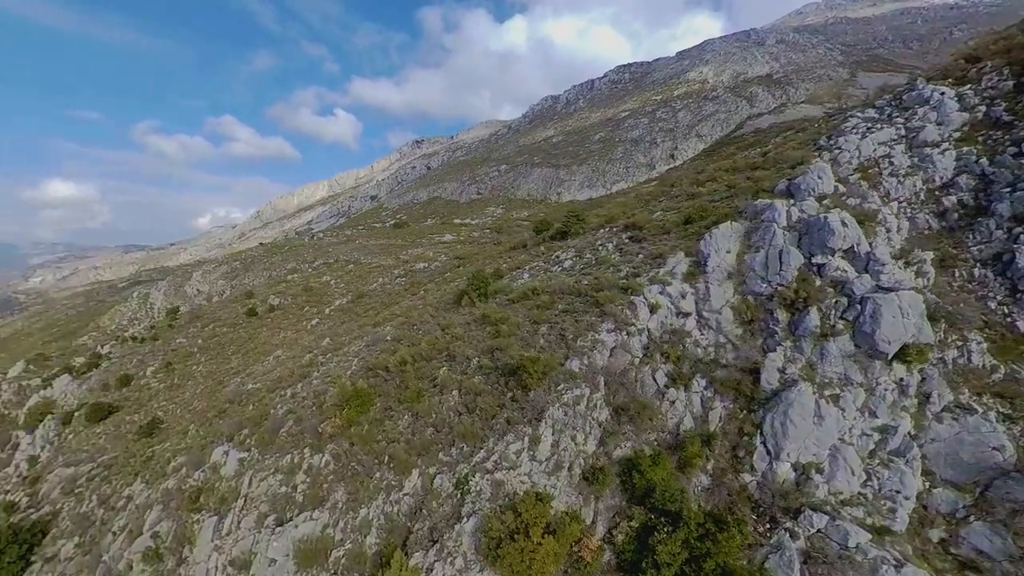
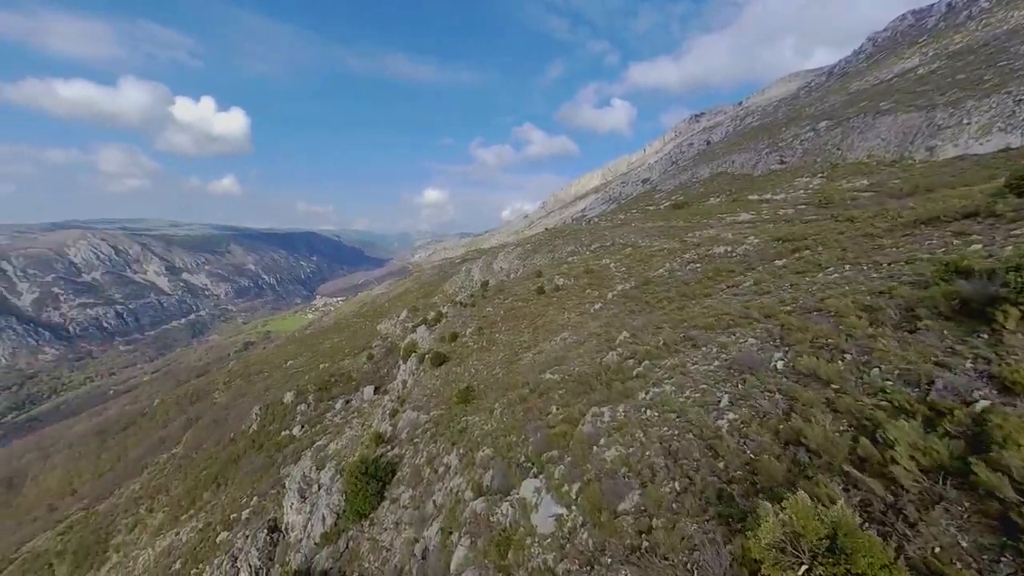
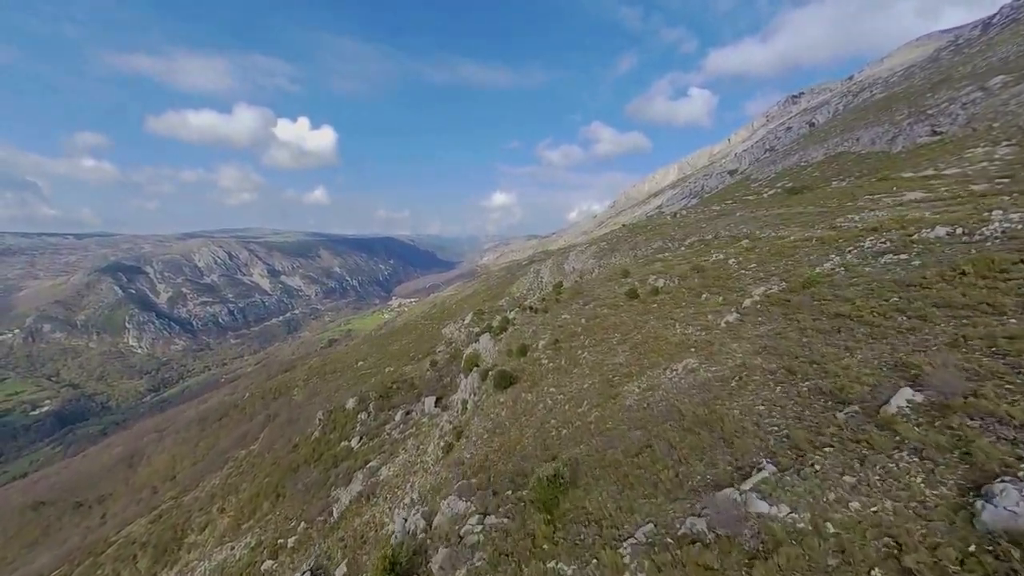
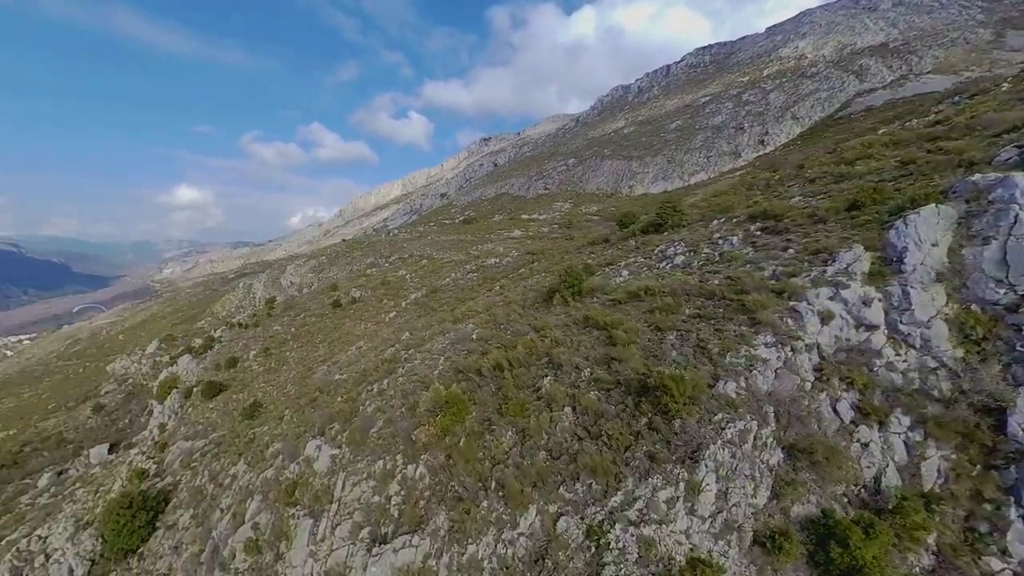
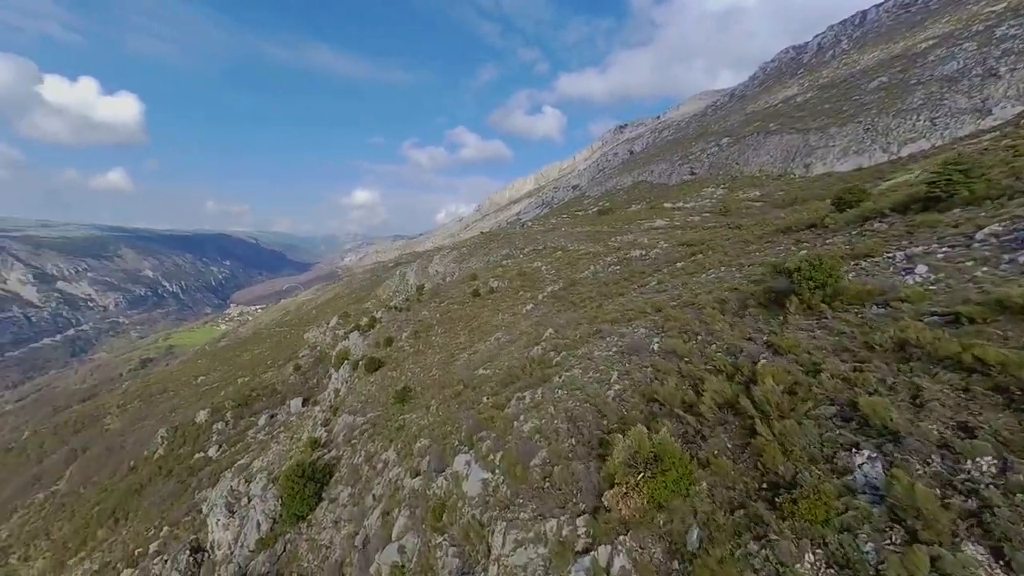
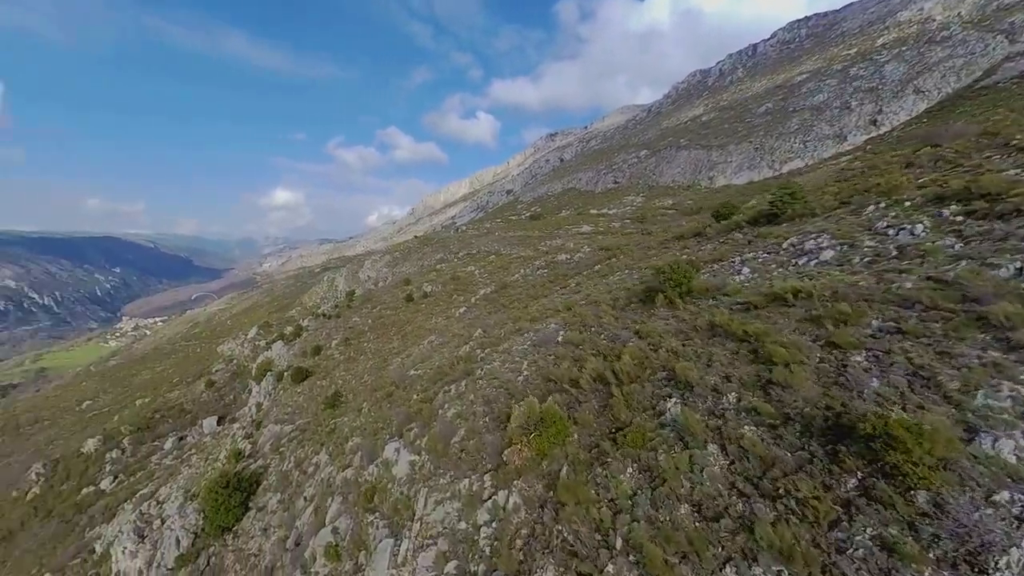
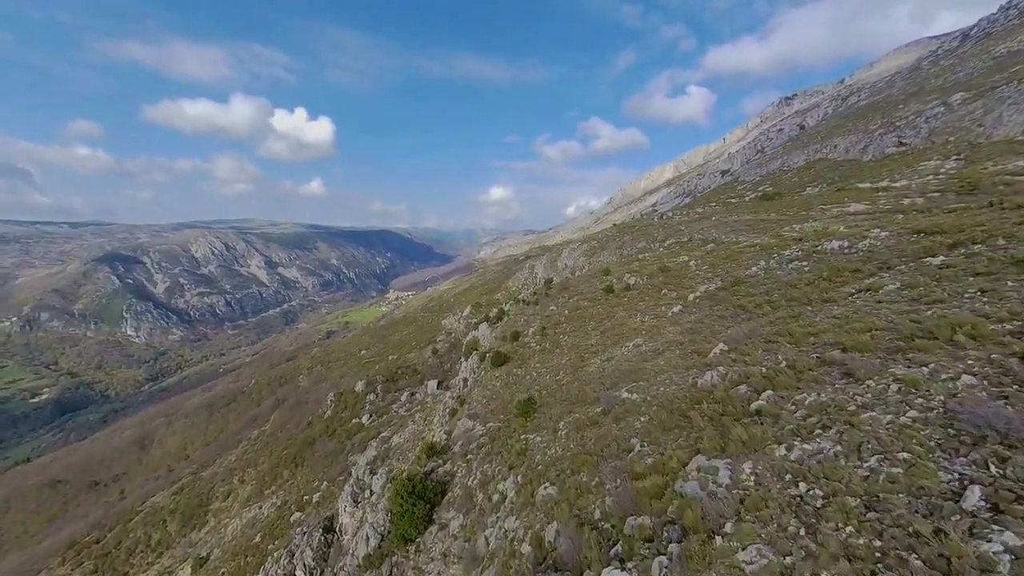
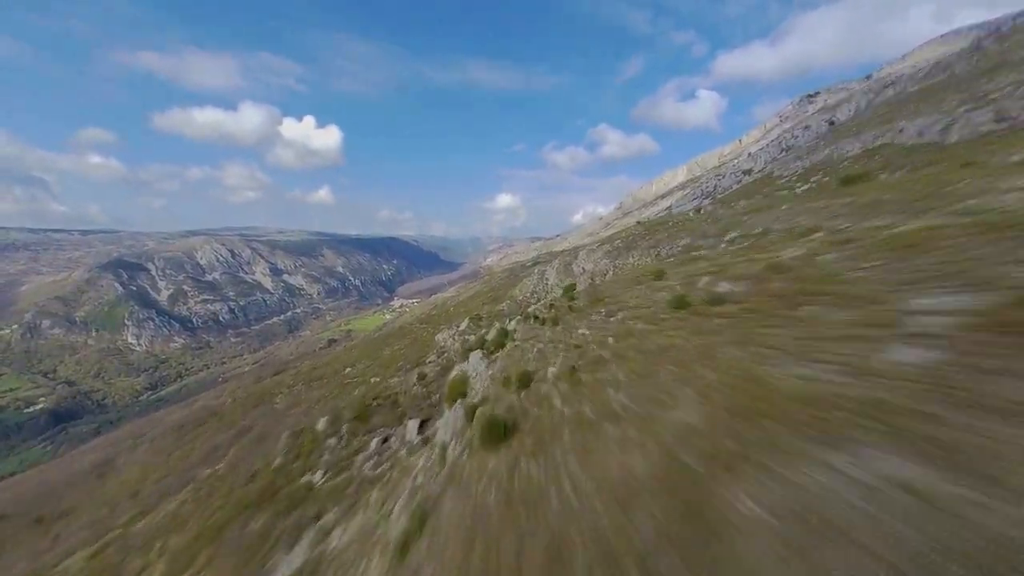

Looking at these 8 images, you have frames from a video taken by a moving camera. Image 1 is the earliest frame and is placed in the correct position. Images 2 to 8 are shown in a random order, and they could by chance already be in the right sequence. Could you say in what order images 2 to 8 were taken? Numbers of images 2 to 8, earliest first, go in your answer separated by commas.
4, 6, 5, 2, 7, 3, 8
